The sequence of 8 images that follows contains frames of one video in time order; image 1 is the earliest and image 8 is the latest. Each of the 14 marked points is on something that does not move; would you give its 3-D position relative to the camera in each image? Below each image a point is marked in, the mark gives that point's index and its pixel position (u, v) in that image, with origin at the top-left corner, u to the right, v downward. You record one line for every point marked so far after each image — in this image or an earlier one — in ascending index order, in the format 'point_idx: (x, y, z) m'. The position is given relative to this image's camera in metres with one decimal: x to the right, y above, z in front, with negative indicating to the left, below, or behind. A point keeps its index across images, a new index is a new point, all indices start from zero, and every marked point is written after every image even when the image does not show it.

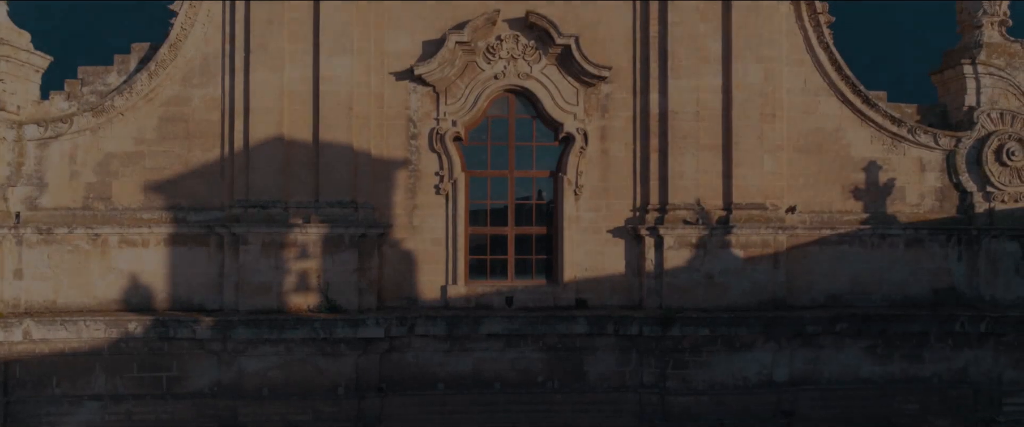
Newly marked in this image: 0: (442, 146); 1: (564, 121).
0: (-0.6, +0.6, +11.9) m
1: (+0.4, +0.8, +12.0) m
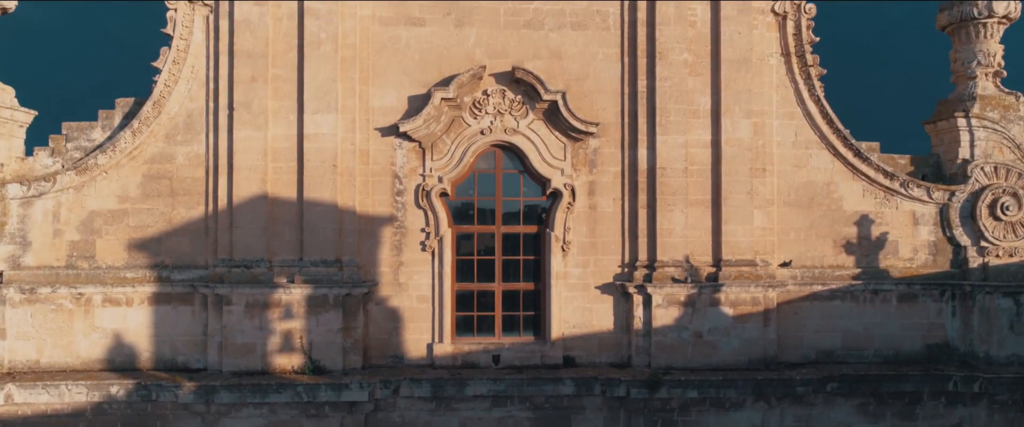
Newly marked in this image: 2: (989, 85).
0: (-0.7, +0.1, +11.8) m
1: (+0.3, +0.3, +11.9) m
2: (+4.1, +1.1, +12.5) m
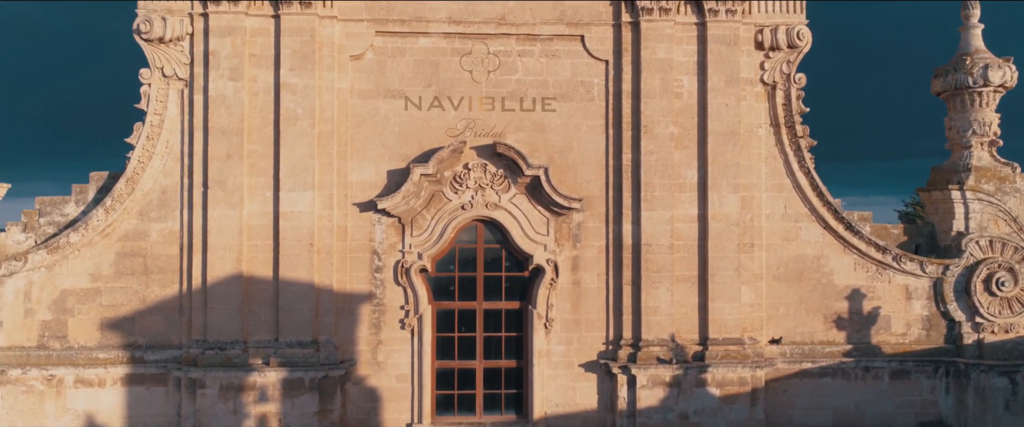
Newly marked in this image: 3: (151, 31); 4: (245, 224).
0: (-0.8, -0.5, +11.6) m
1: (+0.2, -0.3, +11.6) m
2: (+4.0, +0.5, +12.2) m
3: (-2.8, +1.4, +11.2) m
4: (-2.1, -0.1, +11.3) m
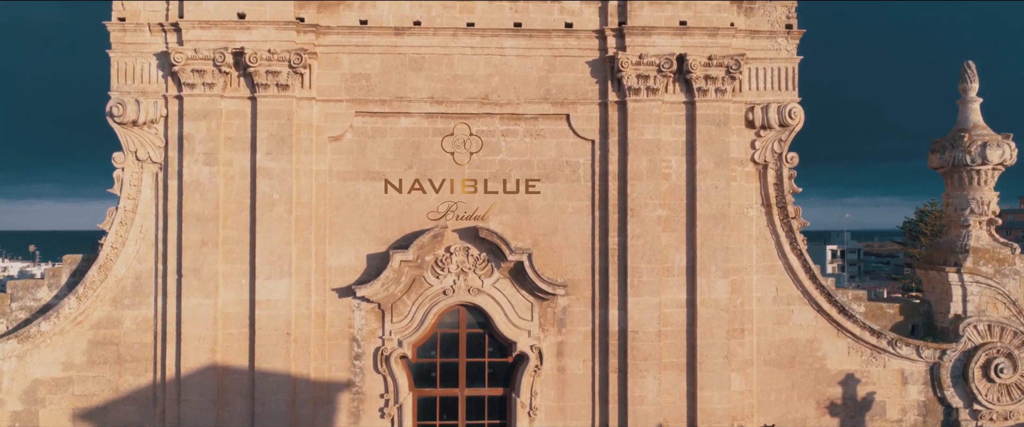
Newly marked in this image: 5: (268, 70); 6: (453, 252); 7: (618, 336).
0: (-1.0, -1.2, +11.3) m
1: (0.0, -1.0, +11.3) m
2: (+3.8, -0.2, +11.9) m
3: (-2.9, +0.8, +10.9) m
4: (-2.2, -0.7, +11.0) m
5: (-1.8, +1.1, +10.9) m
6: (-0.5, -0.3, +11.3) m
7: (+0.8, -1.0, +11.3) m
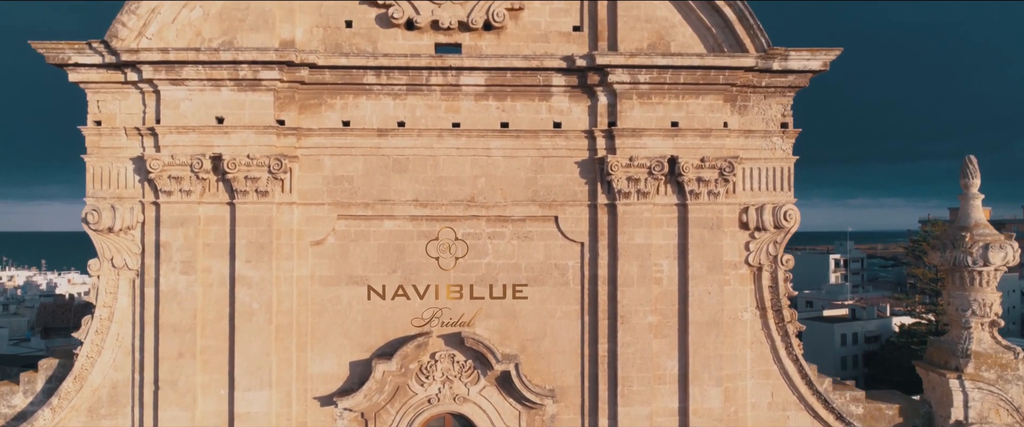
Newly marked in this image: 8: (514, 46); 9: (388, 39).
0: (-1.1, -2.0, +11.0) m
1: (-0.1, -1.8, +11.0) m
2: (+3.7, -1.0, +11.5) m
3: (-3.0, -0.1, +10.6) m
4: (-2.3, -1.6, +10.7) m
5: (-1.9, +0.3, +10.6) m
6: (-0.6, -1.1, +10.9) m
7: (+0.7, -1.8, +11.0) m
8: (0.0, +1.3, +11.2) m
9: (-0.9, +1.3, +11.1) m
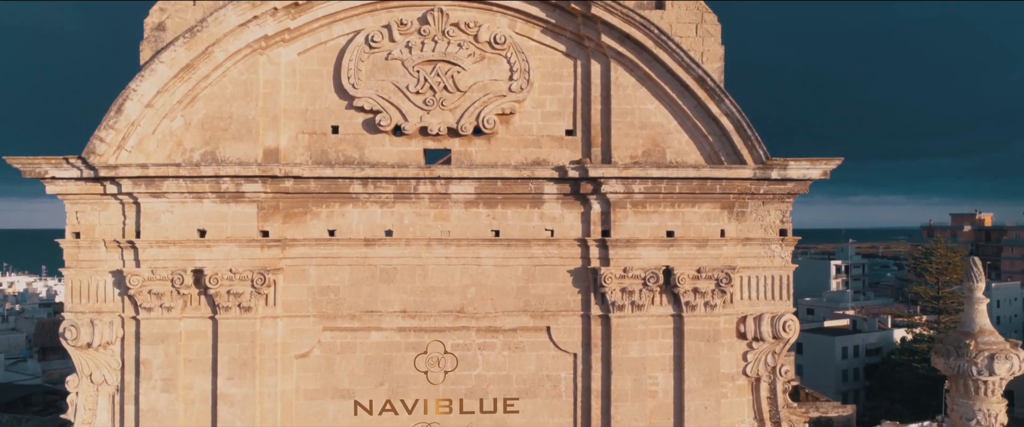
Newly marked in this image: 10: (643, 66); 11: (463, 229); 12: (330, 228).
0: (-1.1, -2.8, +10.7) m
1: (-0.1, -2.6, +10.7) m
2: (+3.7, -1.8, +11.2) m
3: (-3.1, -0.9, +10.3) m
4: (-2.4, -2.4, +10.4) m
5: (-2.0, -0.6, +10.3) m
6: (-0.6, -1.9, +10.6) m
7: (+0.7, -2.6, +10.7) m
8: (-0.1, +0.5, +10.9) m
9: (-1.0, +0.5, +10.8) m
10: (+1.0, +1.1, +10.6) m
11: (-0.4, -0.1, +10.8) m
12: (-1.3, -0.1, +10.8) m
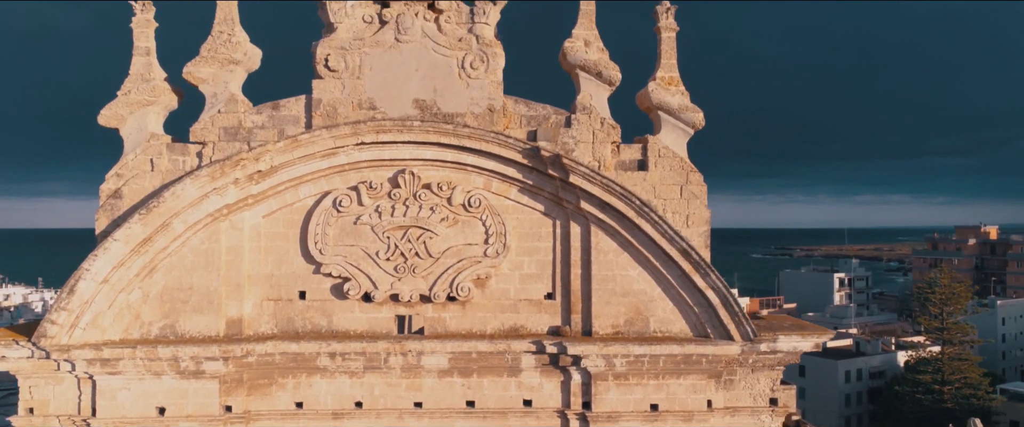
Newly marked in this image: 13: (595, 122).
0: (-1.3, -4.0, +10.1) m
1: (-0.3, -3.8, +10.2) m
2: (+3.5, -3.0, +10.7) m
3: (-3.3, -2.1, +9.8) m
4: (-2.5, -3.6, +9.9) m
5: (-2.2, -1.8, +9.8) m
6: (-0.8, -3.1, +10.1) m
7: (+0.5, -3.8, +10.2) m
8: (-0.2, -0.7, +10.3) m
9: (-1.2, -0.7, +10.3) m
10: (+0.8, -0.1, +10.1) m
11: (-0.5, -1.3, +10.3) m
12: (-1.5, -1.3, +10.3) m
13: (+0.6, +0.6, +10.3) m
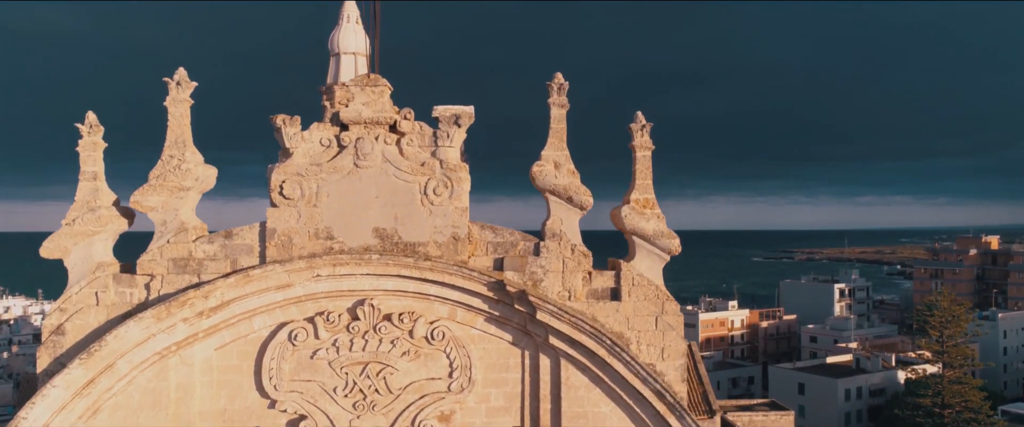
0: (-1.5, -4.9, +9.6) m
1: (-0.5, -4.7, +9.6) m
2: (+3.3, -3.9, +10.2) m
3: (-3.5, -3.0, +9.3) m
4: (-2.8, -4.5, +9.4) m
5: (-2.4, -2.7, +9.3) m
6: (-1.0, -4.0, +9.6) m
7: (+0.3, -4.7, +9.7) m
8: (-0.5, -1.6, +9.8) m
9: (-1.4, -1.6, +9.8) m
10: (+0.6, -1.0, +9.6) m
11: (-0.8, -2.2, +9.8) m
12: (-1.7, -2.2, +9.7) m
13: (+0.4, -0.2, +9.7) m
